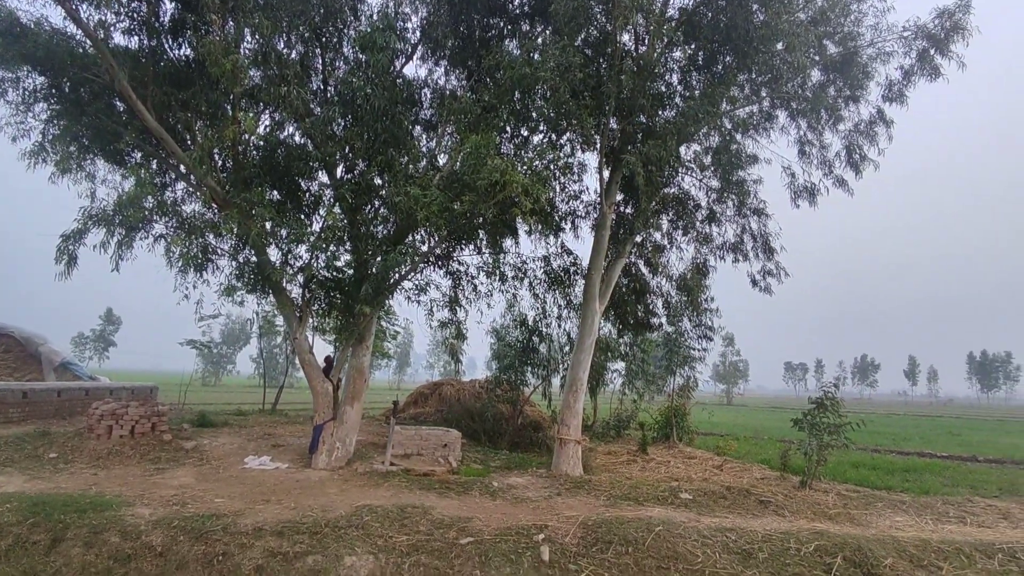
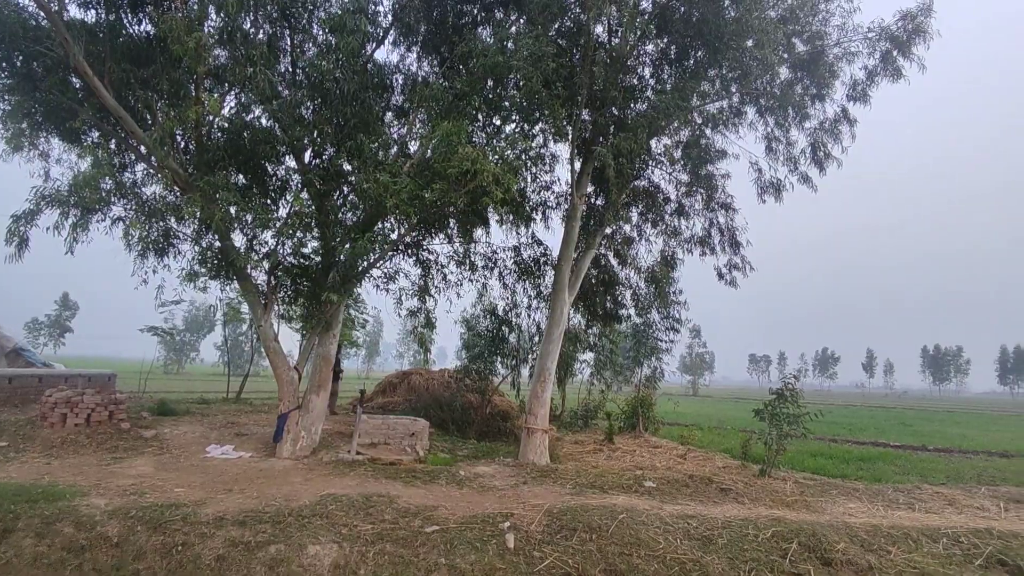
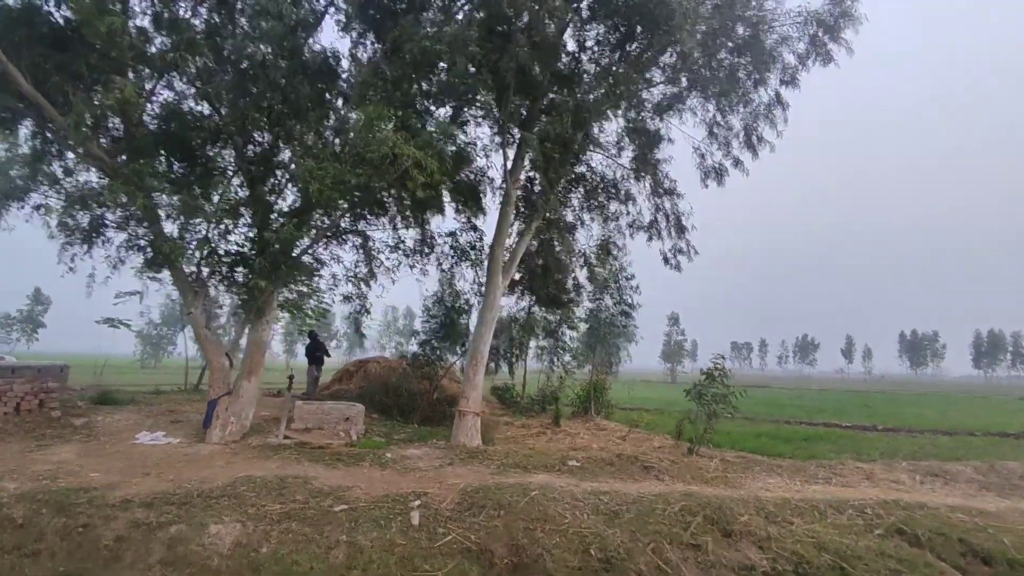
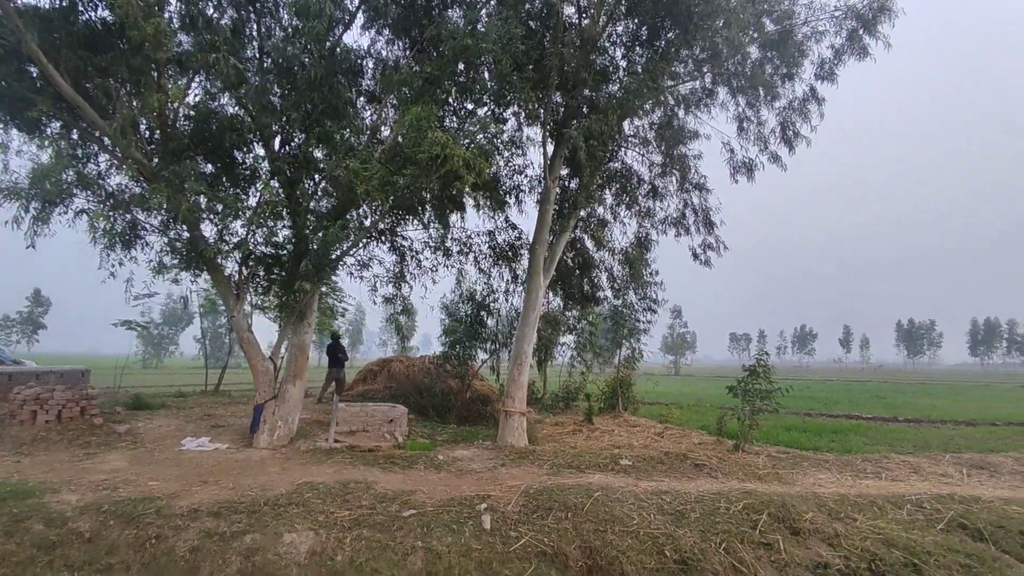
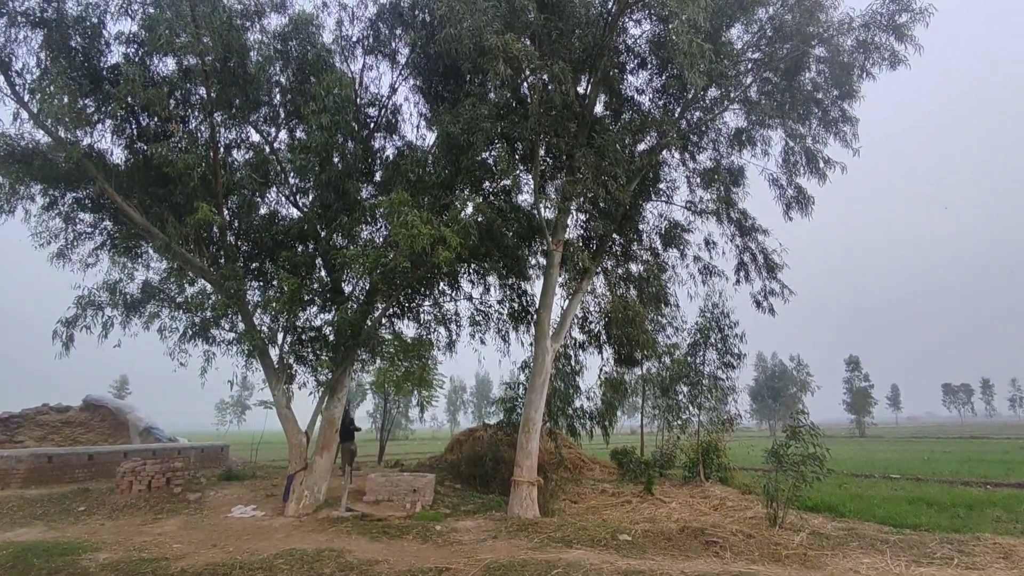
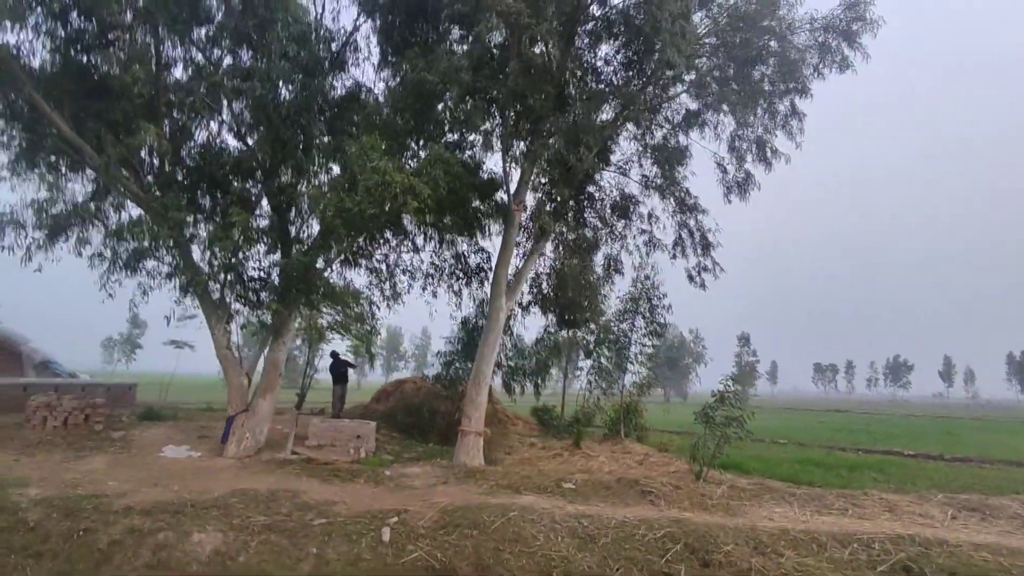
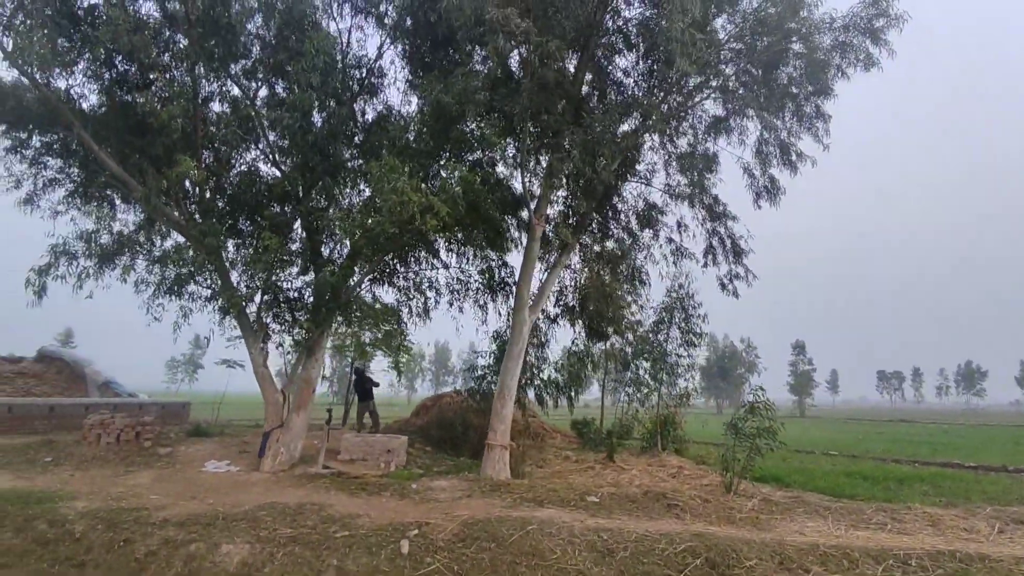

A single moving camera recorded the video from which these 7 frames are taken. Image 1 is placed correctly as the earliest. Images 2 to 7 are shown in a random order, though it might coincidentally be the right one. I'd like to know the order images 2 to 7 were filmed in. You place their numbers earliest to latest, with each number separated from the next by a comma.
2, 4, 3, 6, 7, 5
